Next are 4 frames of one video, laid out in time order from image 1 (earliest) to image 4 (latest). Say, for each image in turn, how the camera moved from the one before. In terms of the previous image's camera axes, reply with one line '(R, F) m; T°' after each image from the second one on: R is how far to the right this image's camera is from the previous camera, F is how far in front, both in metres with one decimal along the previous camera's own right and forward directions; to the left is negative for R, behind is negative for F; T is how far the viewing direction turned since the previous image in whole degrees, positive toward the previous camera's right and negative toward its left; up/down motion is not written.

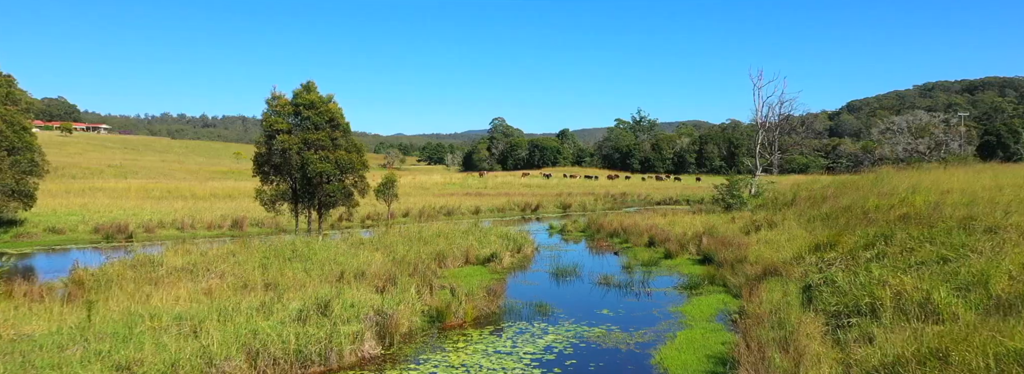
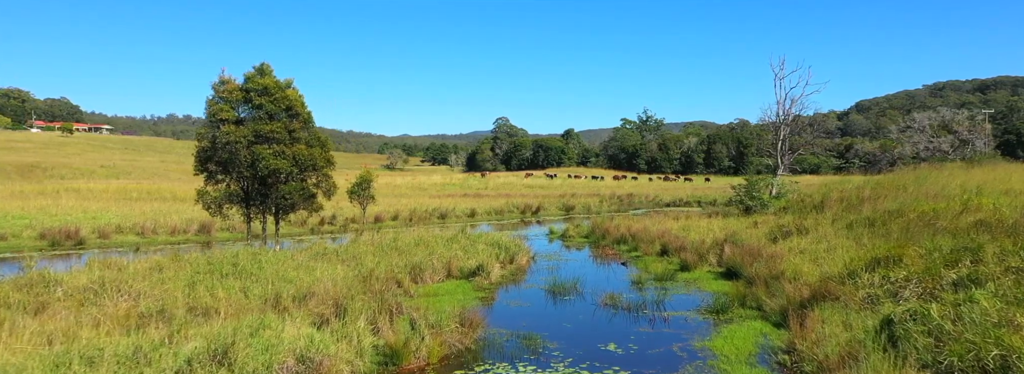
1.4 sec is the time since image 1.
(+0.4, +2.6) m; -1°
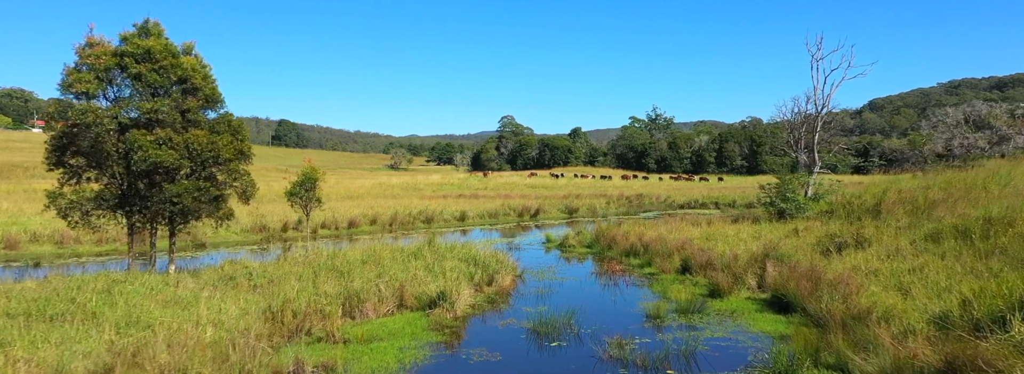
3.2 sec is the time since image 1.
(+0.6, +3.9) m; -1°
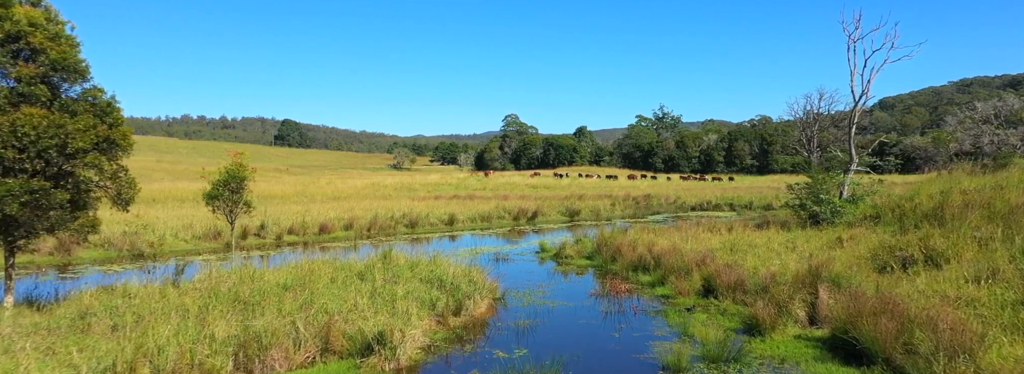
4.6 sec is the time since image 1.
(+0.5, +3.1) m; -1°
